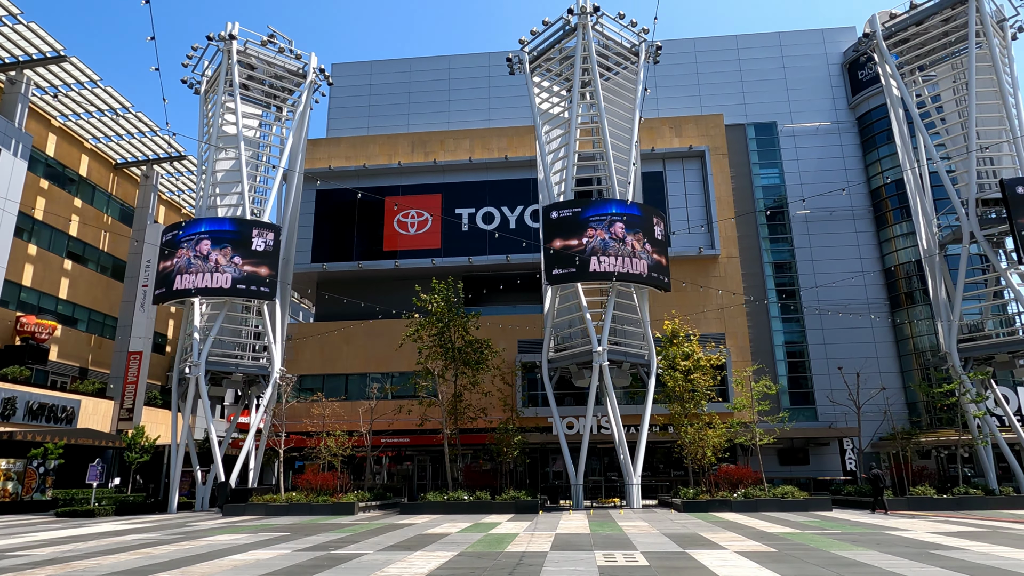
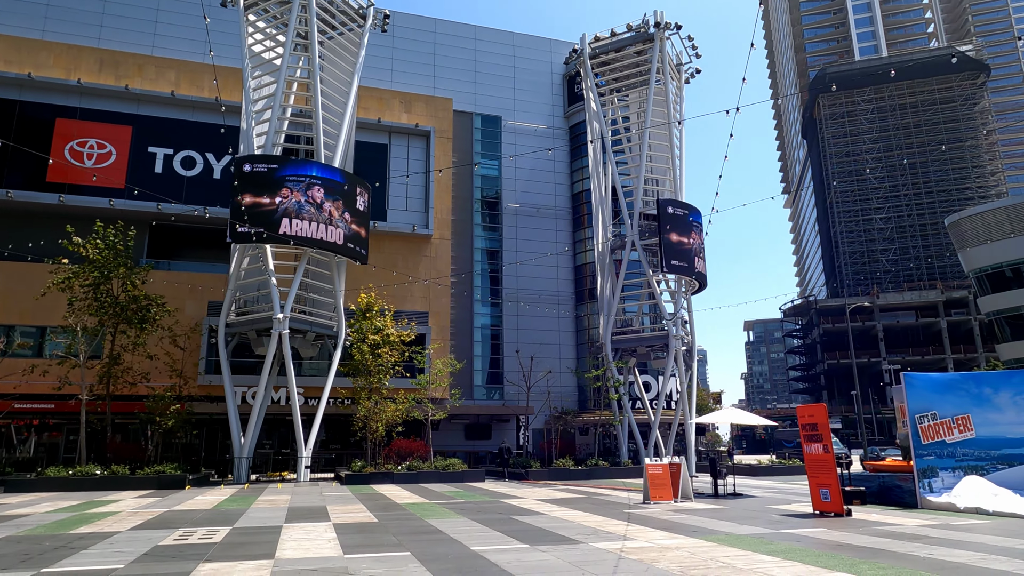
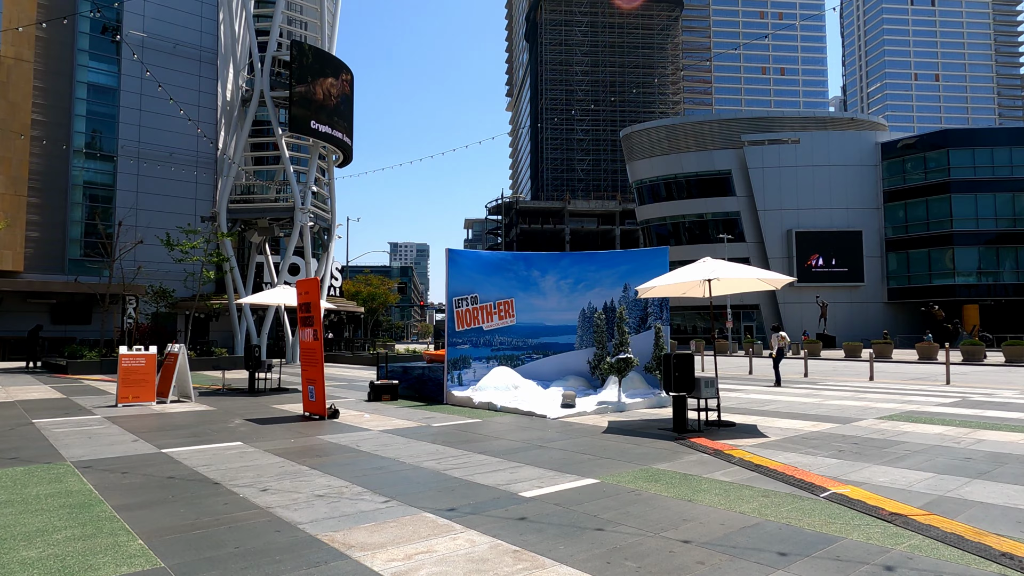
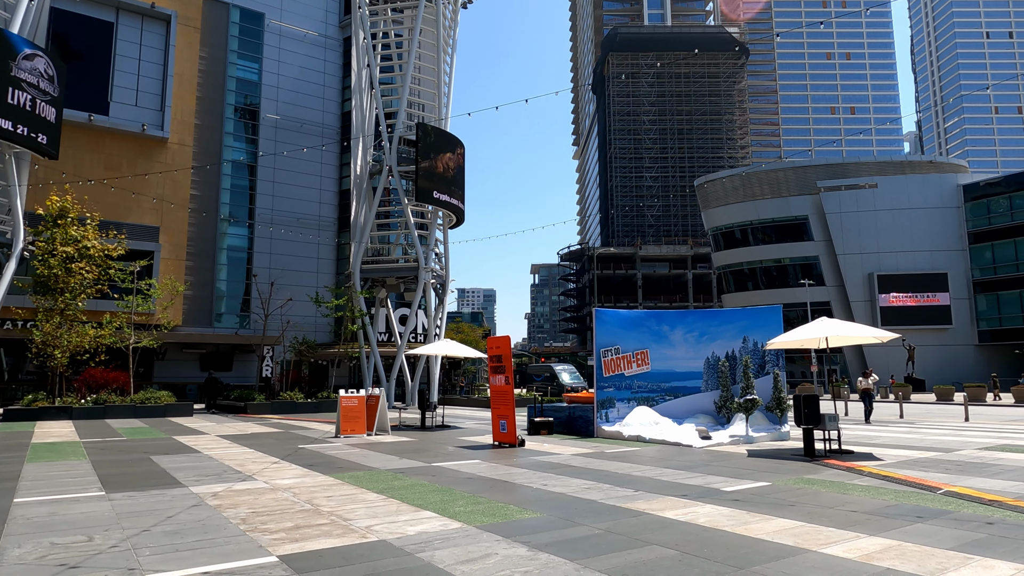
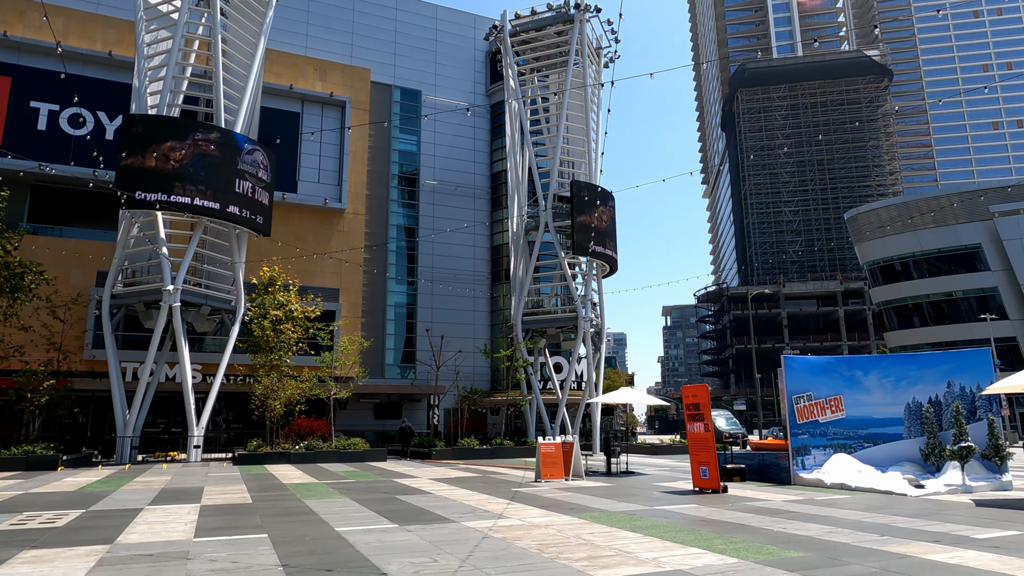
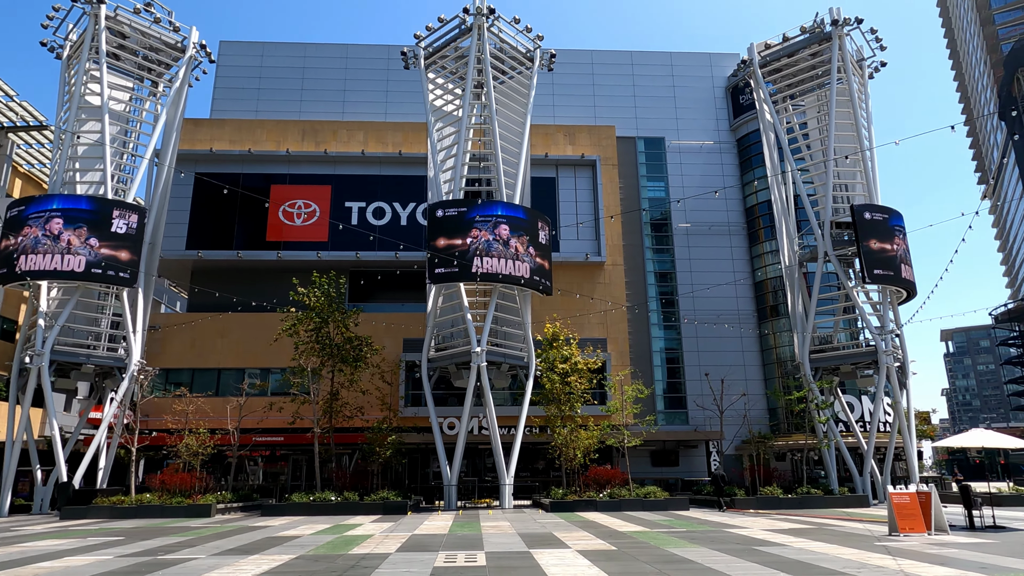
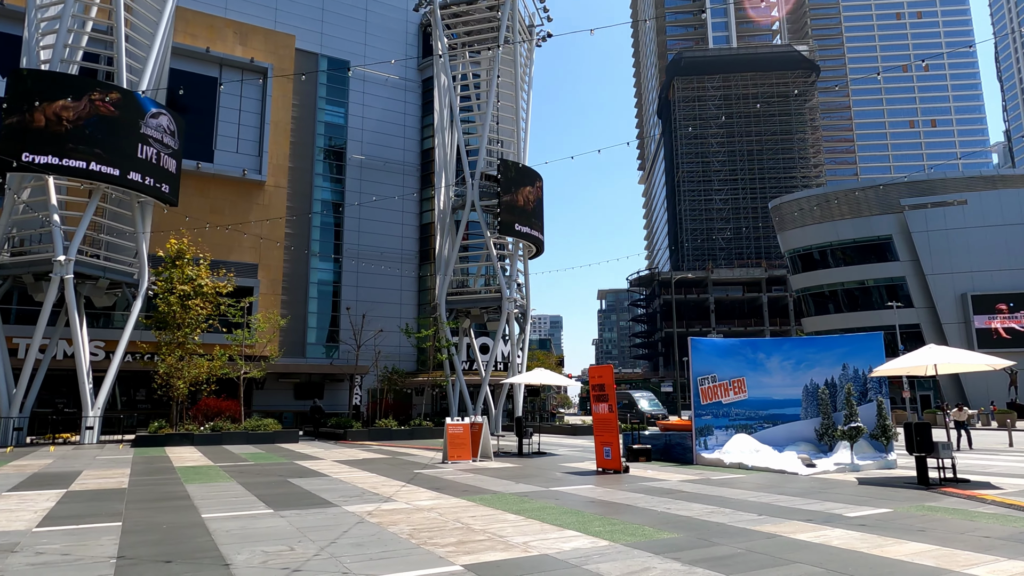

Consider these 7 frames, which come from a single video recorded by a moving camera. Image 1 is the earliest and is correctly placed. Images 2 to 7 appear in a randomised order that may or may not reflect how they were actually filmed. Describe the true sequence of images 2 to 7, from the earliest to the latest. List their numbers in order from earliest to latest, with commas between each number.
6, 2, 5, 7, 4, 3
